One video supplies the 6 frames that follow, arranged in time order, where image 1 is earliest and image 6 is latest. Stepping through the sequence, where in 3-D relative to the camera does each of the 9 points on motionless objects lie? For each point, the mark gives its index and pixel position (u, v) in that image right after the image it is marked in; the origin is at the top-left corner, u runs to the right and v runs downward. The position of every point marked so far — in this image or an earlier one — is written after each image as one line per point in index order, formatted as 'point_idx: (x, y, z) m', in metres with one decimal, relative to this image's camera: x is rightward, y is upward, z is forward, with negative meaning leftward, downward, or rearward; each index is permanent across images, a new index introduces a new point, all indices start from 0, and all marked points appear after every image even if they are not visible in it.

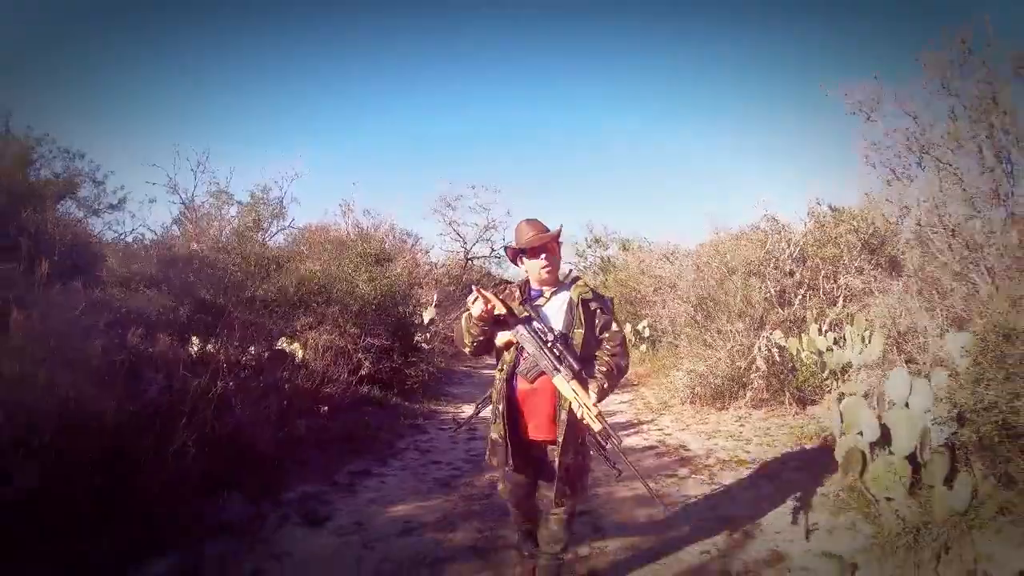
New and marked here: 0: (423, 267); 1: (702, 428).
0: (-2.0, +0.6, +12.6) m
1: (+2.3, -1.7, +6.5) m
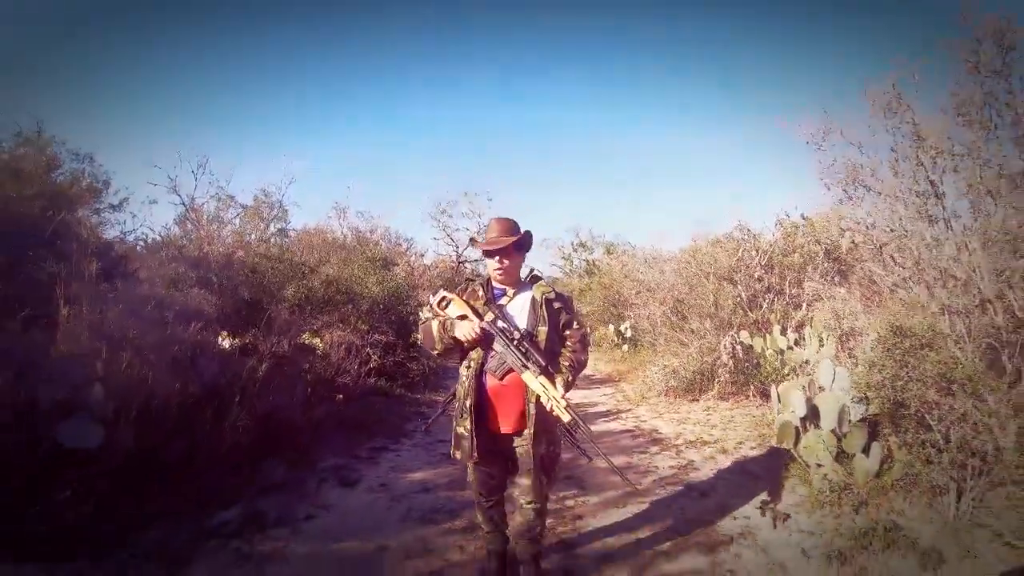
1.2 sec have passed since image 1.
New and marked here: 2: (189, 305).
0: (-2.3, +0.5, +13.3) m
1: (+2.2, -1.7, +7.3) m
2: (-3.3, -0.2, +5.2) m
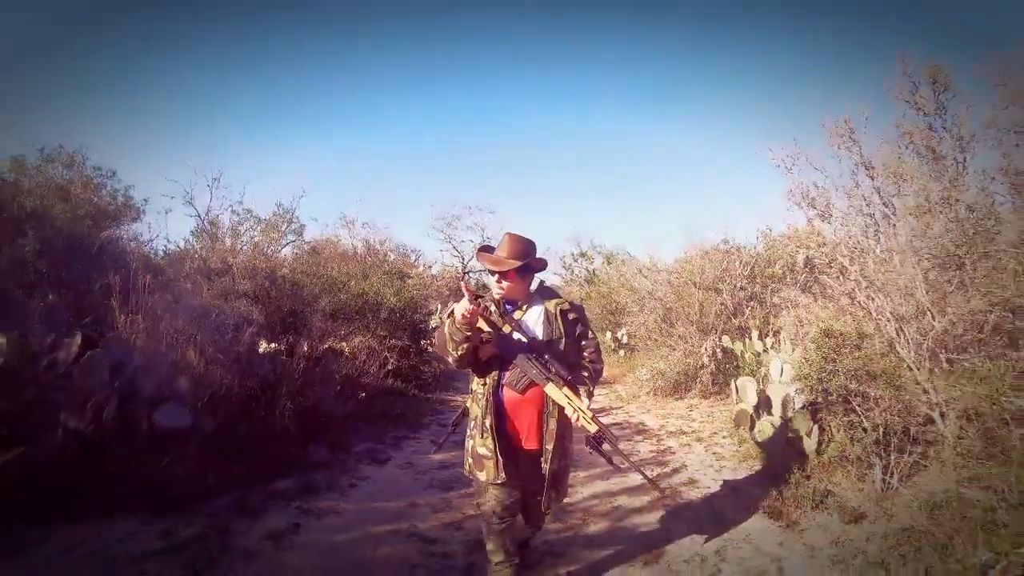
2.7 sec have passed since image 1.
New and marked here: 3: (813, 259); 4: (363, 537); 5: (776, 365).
0: (-2.2, +0.3, +14.2) m
1: (+2.2, -1.9, +8.2) m
2: (-3.2, -0.3, +6.1) m
3: (+3.8, +0.3, +6.7) m
4: (-1.0, -1.7, +3.7) m
5: (+2.8, -0.8, +5.9) m
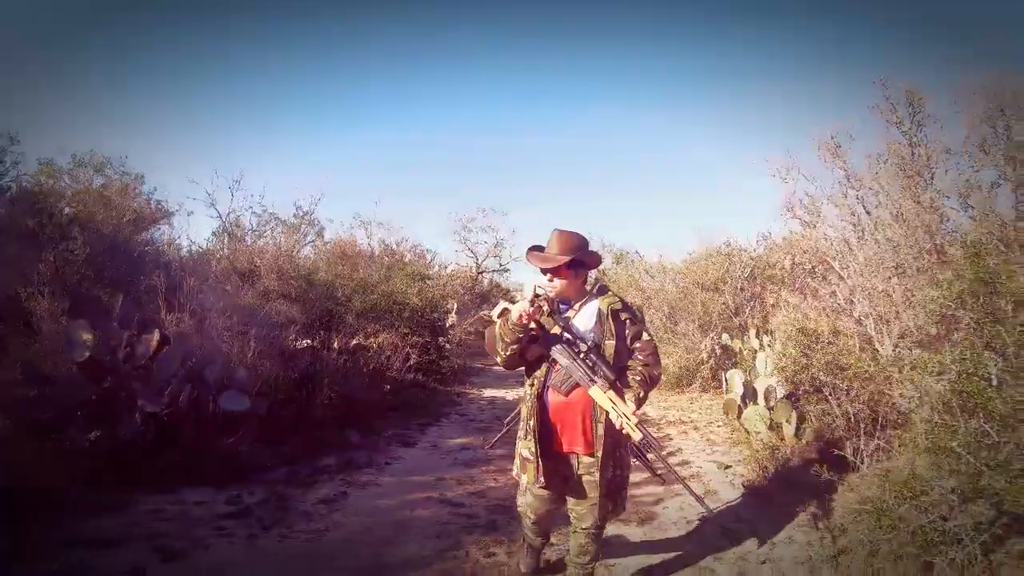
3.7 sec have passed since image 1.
0: (-1.9, +0.3, +14.9) m
1: (+2.4, -1.9, +8.8) m
2: (-3.1, -0.3, +6.9) m
3: (+4.0, +0.3, +7.3) m
4: (-0.9, -1.7, +4.4) m
5: (+3.0, -0.9, +6.5) m
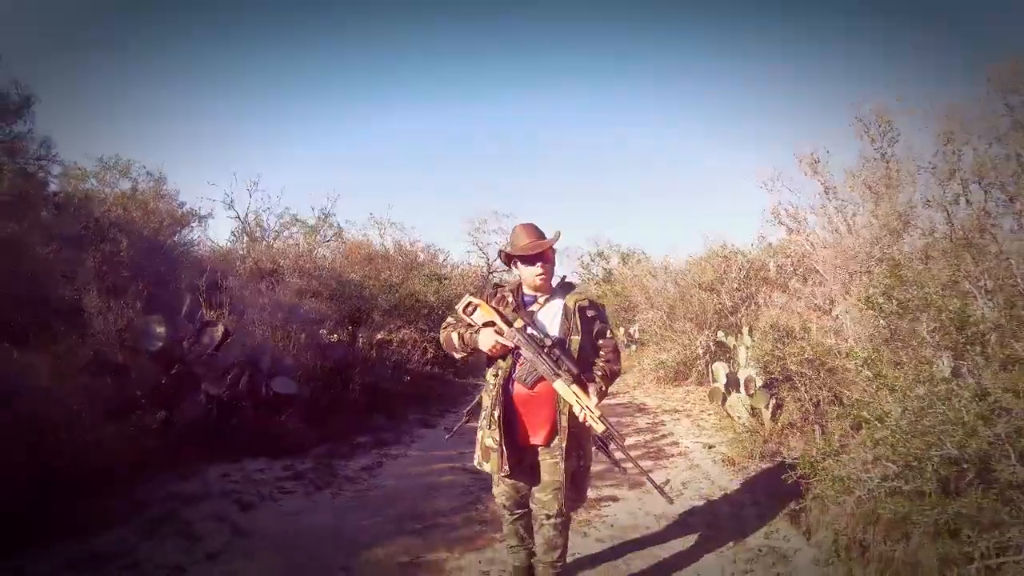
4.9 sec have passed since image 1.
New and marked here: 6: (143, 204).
0: (-1.6, +0.3, +15.7) m
1: (+2.6, -1.9, +9.5) m
2: (-2.9, -0.3, +7.7) m
3: (+4.1, +0.3, +8.0) m
4: (-0.8, -1.8, +5.2) m
5: (+3.1, -0.9, +7.3) m
6: (-7.9, +1.8, +11.5) m
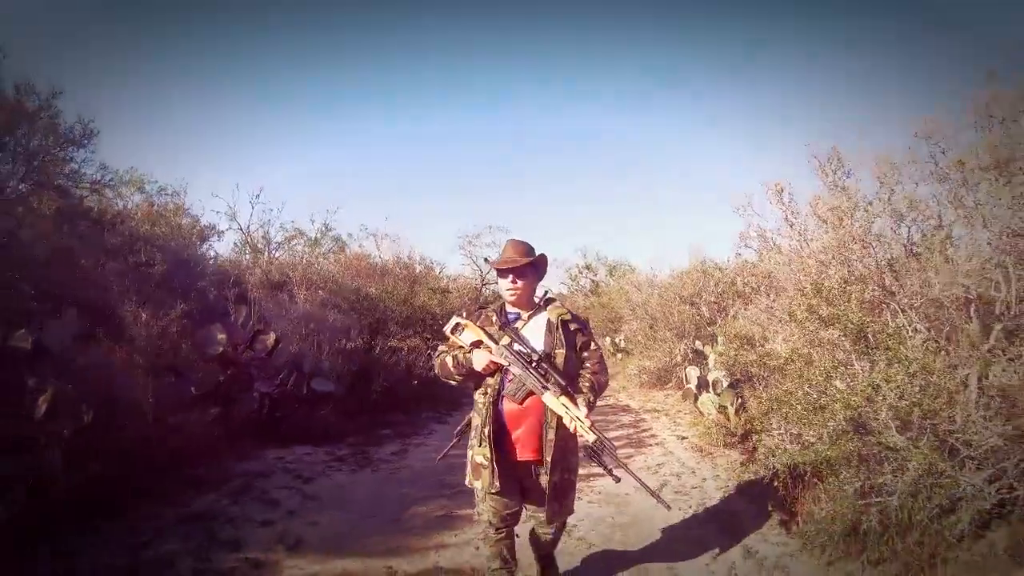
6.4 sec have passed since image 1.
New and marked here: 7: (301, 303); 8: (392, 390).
0: (-1.8, 0.0, +16.7) m
1: (+2.5, -2.2, +10.6) m
2: (-2.9, -0.5, +8.6) m
3: (+4.1, +0.1, +9.2) m
4: (-0.7, -1.9, +6.2) m
5: (+3.1, -1.1, +8.4) m
6: (-8.0, +1.6, +12.4) m
7: (-3.5, -0.3, +9.0) m
8: (-1.9, -1.6, +8.3) m
